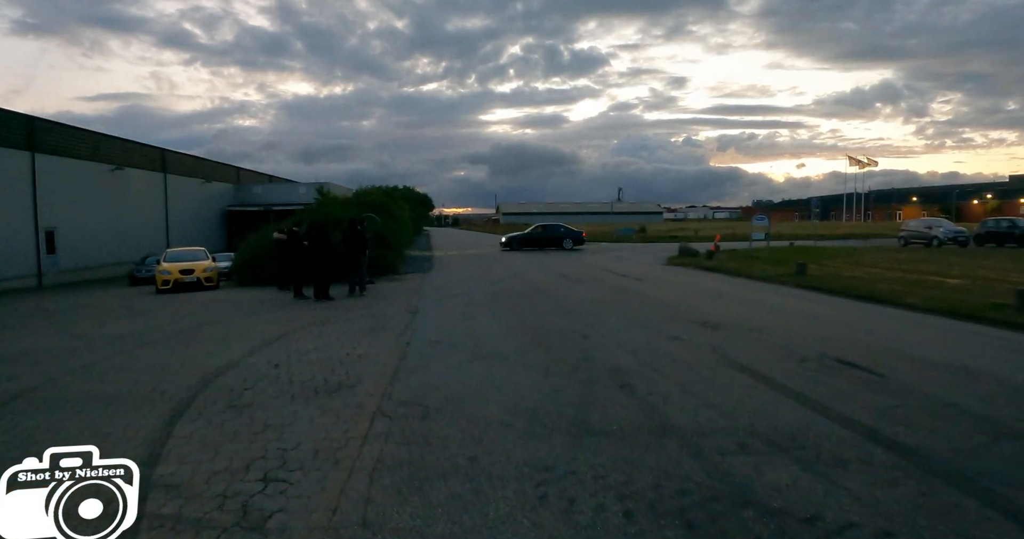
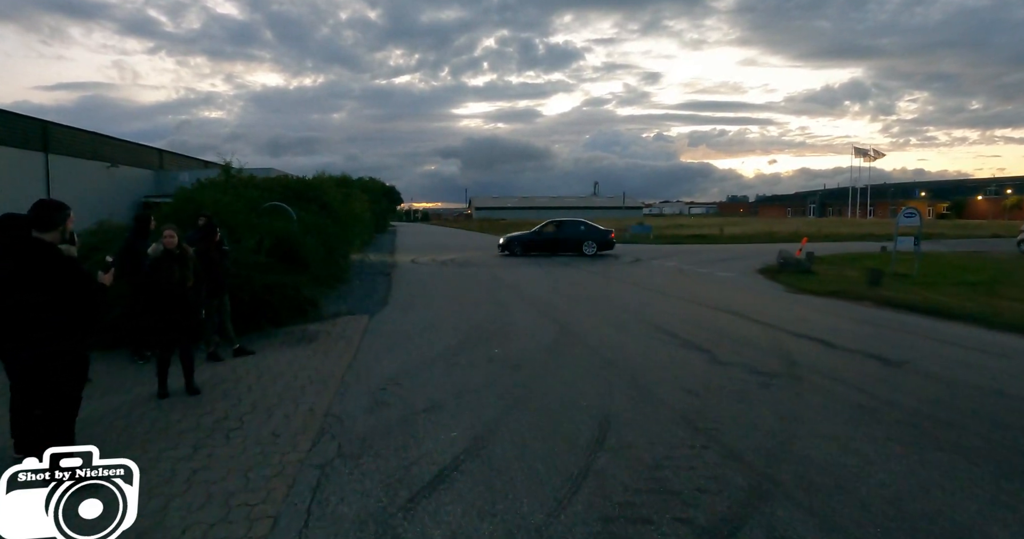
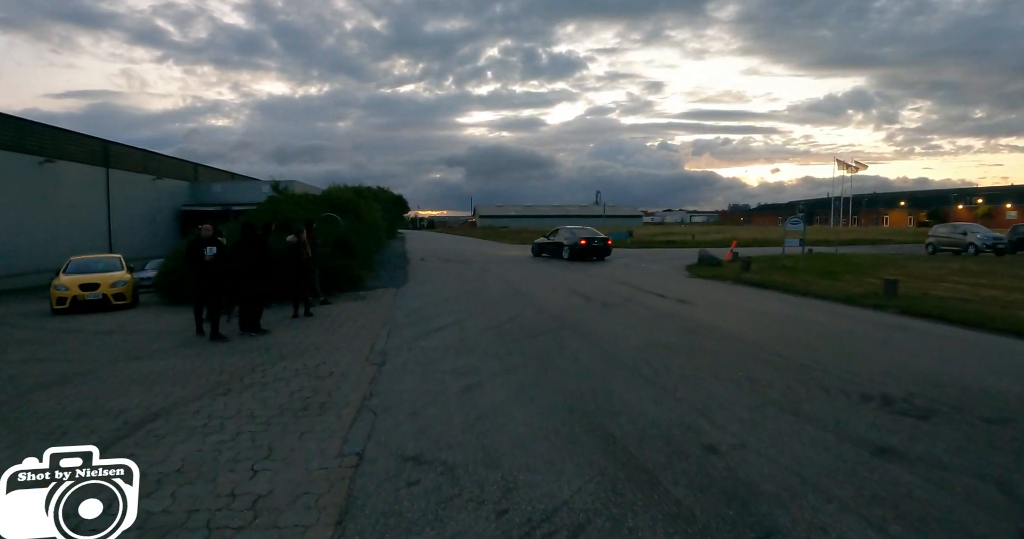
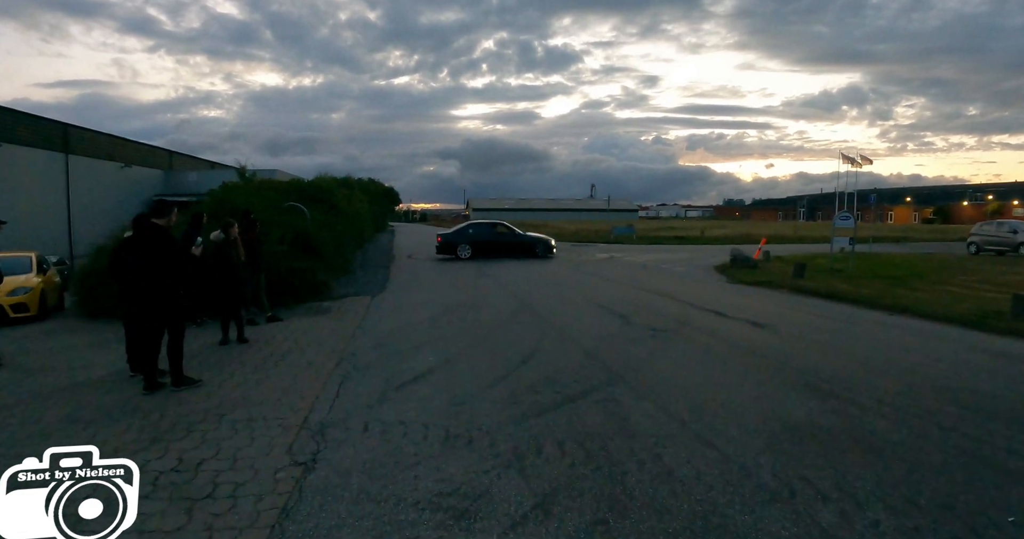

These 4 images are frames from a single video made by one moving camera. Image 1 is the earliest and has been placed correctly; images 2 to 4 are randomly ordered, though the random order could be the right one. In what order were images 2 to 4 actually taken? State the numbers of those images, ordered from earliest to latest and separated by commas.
3, 4, 2
